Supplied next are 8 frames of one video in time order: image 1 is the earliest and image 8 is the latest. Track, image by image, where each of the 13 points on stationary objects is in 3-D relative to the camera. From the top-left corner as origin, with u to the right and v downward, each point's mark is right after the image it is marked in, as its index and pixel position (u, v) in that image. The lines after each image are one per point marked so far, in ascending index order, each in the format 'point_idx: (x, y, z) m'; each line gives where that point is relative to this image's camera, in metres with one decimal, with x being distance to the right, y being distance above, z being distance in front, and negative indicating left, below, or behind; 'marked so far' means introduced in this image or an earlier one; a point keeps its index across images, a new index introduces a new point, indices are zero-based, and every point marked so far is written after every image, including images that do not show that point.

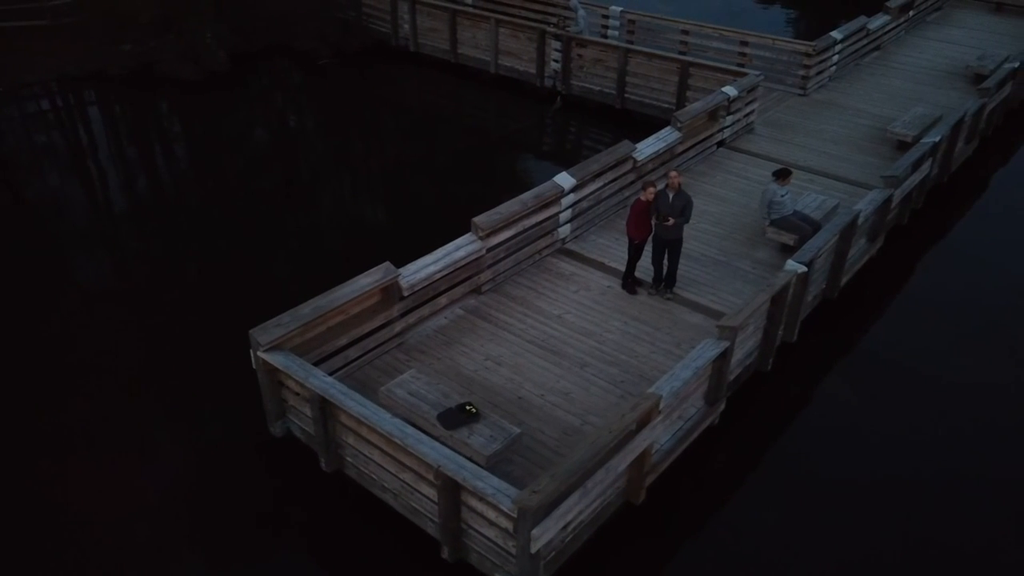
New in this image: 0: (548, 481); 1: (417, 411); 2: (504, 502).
0: (+0.2, -1.3, +5.3) m
1: (-0.8, -1.0, +6.6) m
2: (-0.1, -1.4, +5.3) m
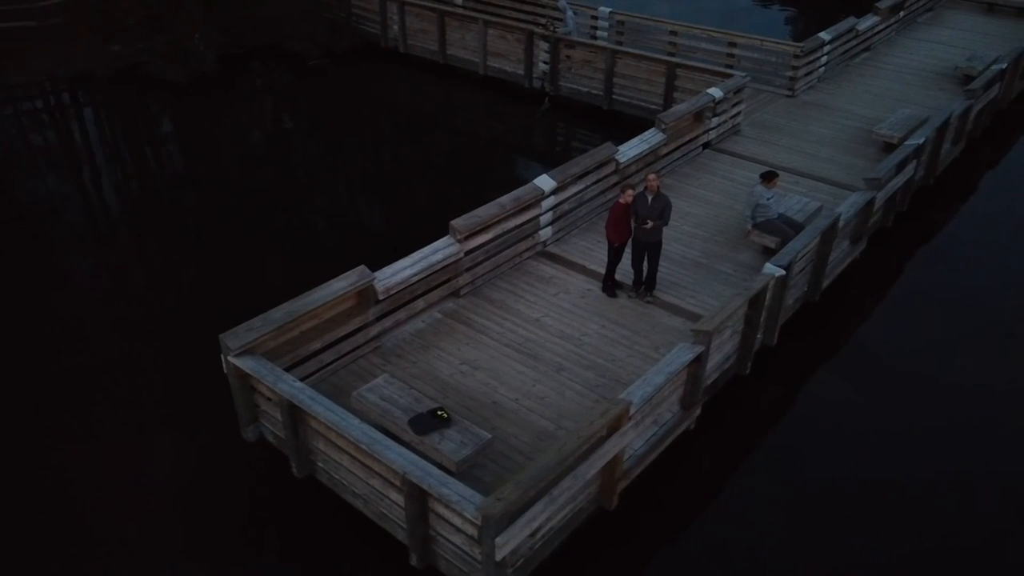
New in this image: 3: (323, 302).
0: (0.0, -1.3, +5.3) m
1: (-1.0, -1.1, +6.6) m
2: (-0.3, -1.4, +5.2) m
3: (-1.7, -0.1, +7.1) m
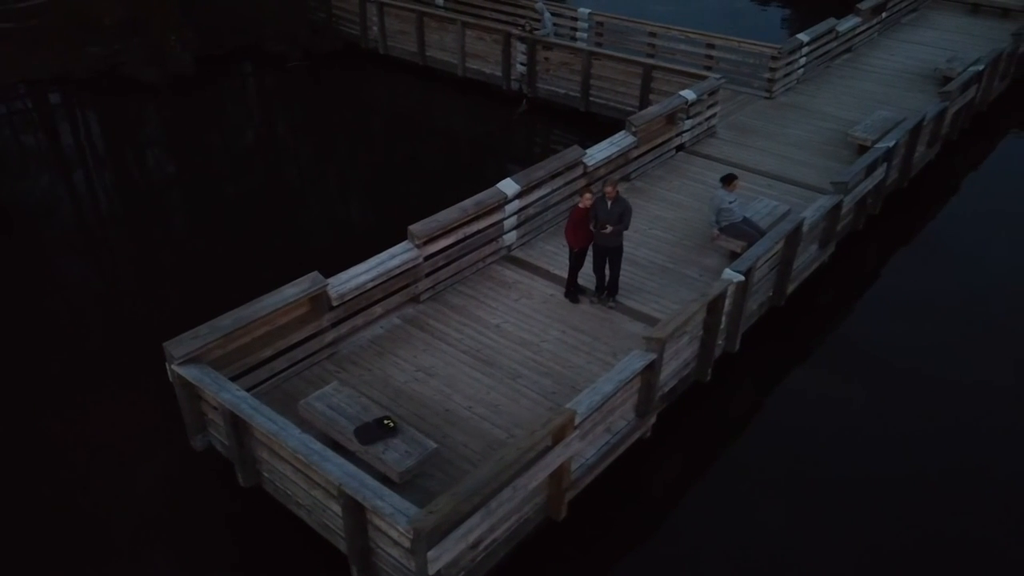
0: (-0.4, -1.4, +5.2) m
1: (-1.5, -1.1, +6.5) m
2: (-0.7, -1.5, +5.1) m
3: (-2.1, -0.2, +7.1) m
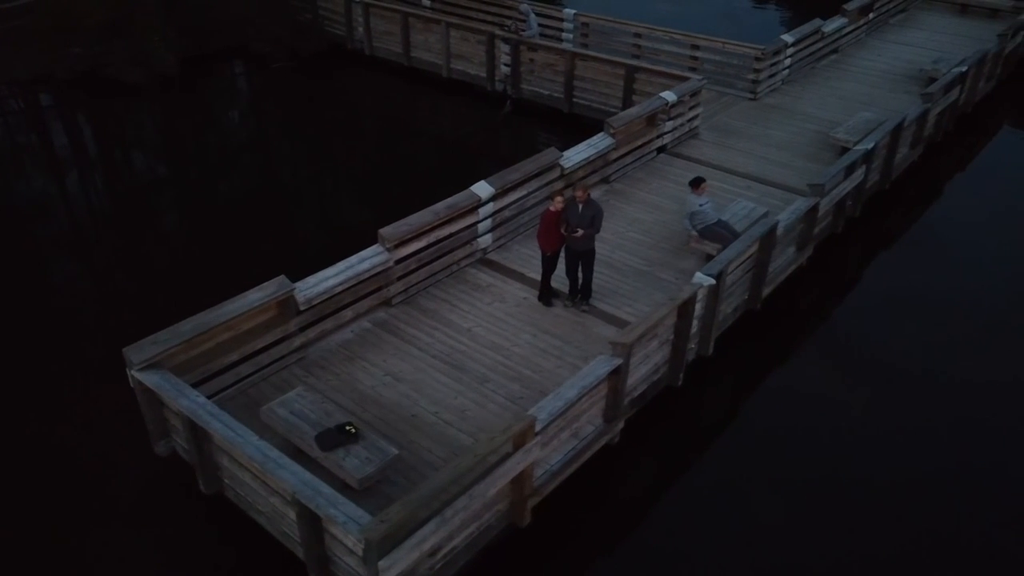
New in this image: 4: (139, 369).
0: (-0.7, -1.4, +5.2) m
1: (-1.8, -1.2, +6.4) m
2: (-1.0, -1.5, +5.1) m
3: (-2.4, -0.2, +7.0) m
4: (-3.0, -0.7, +6.4) m
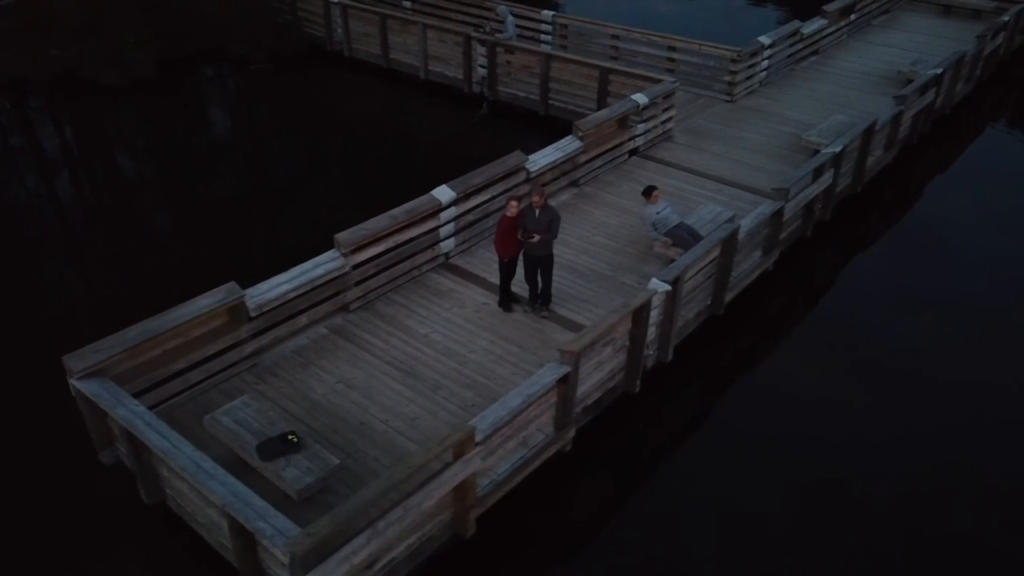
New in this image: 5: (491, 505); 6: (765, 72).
0: (-1.2, -1.5, +5.1) m
1: (-2.2, -1.2, +6.4) m
2: (-1.5, -1.6, +5.0) m
3: (-2.8, -0.3, +6.9) m
4: (-3.5, -0.7, +6.4) m
5: (-0.2, -1.8, +6.6) m
6: (+4.8, +4.1, +15.0) m
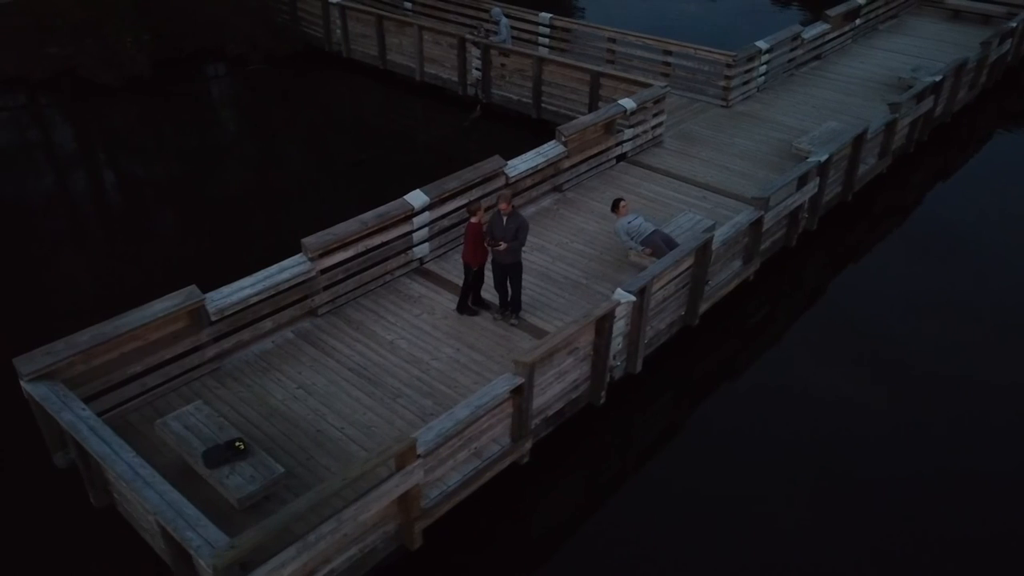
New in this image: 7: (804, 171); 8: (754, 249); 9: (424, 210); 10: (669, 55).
0: (-1.6, -1.5, +5.0) m
1: (-2.6, -1.3, +6.3) m
2: (-1.9, -1.7, +4.9) m
3: (-3.2, -0.3, +6.9) m
4: (-3.8, -0.7, +6.4) m
5: (-0.6, -1.9, +6.6) m
6: (+4.6, +3.9, +14.8) m
7: (+3.7, +1.5, +10.0) m
8: (+2.9, +0.5, +9.6) m
9: (-1.0, +0.9, +9.1) m
10: (+2.9, +4.3, +14.6) m
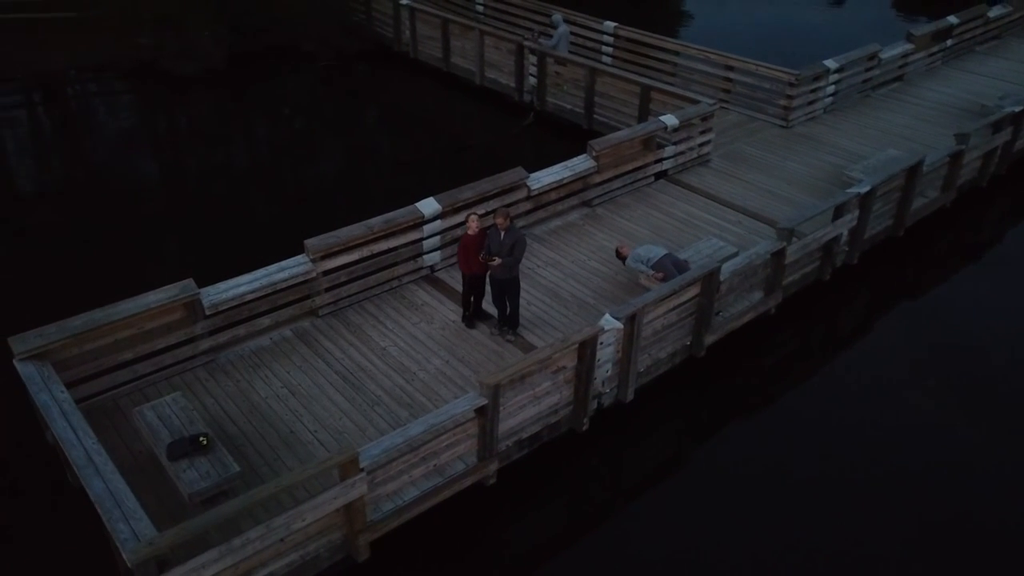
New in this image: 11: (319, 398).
0: (-2.1, -1.6, +5.1) m
1: (-2.9, -1.2, +6.5) m
2: (-2.4, -1.7, +5.1) m
3: (-3.4, -0.2, +7.2) m
4: (-4.1, -0.6, +6.7) m
5: (-1.0, -2.0, +6.5) m
6: (+5.6, +3.4, +14.1) m
7: (+3.9, +1.0, +9.5) m
8: (+3.1, +0.1, +9.2) m
9: (-0.9, +0.8, +9.1) m
10: (+3.9, +3.8, +14.1) m
11: (-1.8, -1.0, +7.6) m
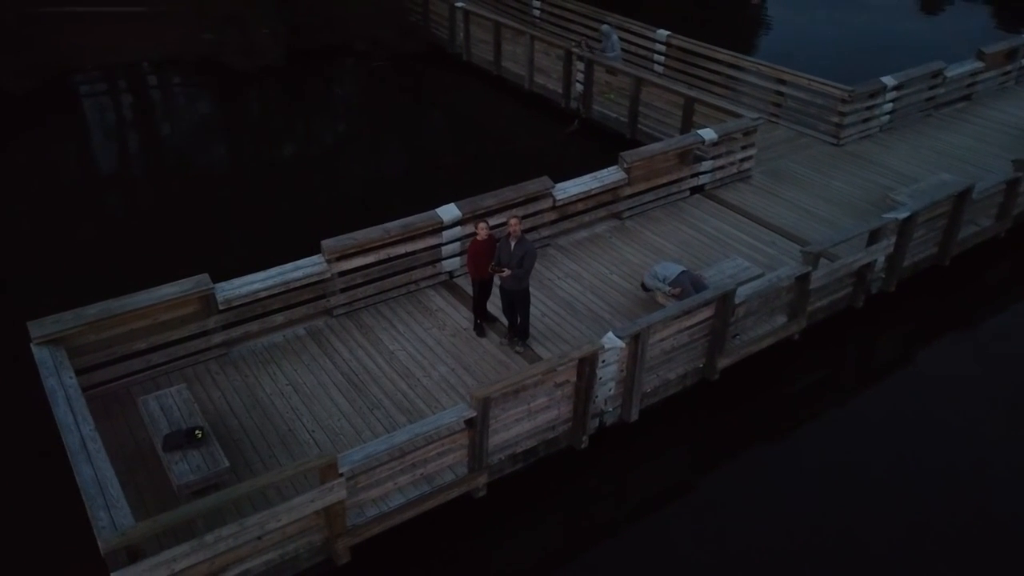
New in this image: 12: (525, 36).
0: (-2.4, -1.6, +5.3) m
1: (-3.0, -1.2, +6.7) m
2: (-2.7, -1.6, +5.2) m
3: (-3.4, -0.2, +7.4) m
4: (-4.2, -0.5, +7.0) m
5: (-1.1, -2.0, +6.6) m
6: (+6.3, +2.9, +13.6) m
7: (+4.1, +0.7, +9.1) m
8: (+3.2, -0.2, +8.8) m
9: (-0.7, +0.7, +9.1) m
10: (+4.6, +3.5, +13.7) m
11: (-1.8, -1.1, +7.7) m
12: (+0.3, +5.0, +15.9) m
